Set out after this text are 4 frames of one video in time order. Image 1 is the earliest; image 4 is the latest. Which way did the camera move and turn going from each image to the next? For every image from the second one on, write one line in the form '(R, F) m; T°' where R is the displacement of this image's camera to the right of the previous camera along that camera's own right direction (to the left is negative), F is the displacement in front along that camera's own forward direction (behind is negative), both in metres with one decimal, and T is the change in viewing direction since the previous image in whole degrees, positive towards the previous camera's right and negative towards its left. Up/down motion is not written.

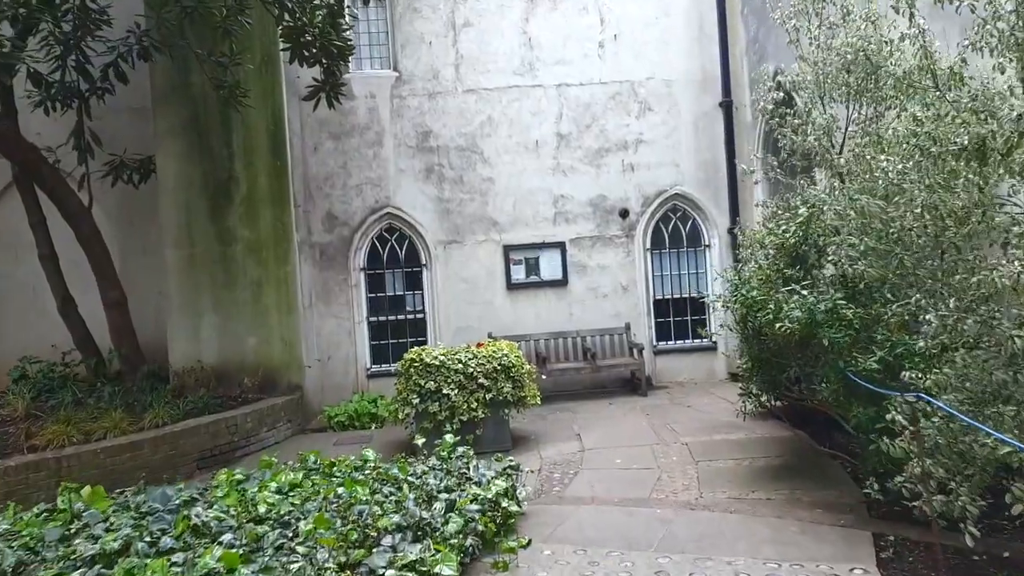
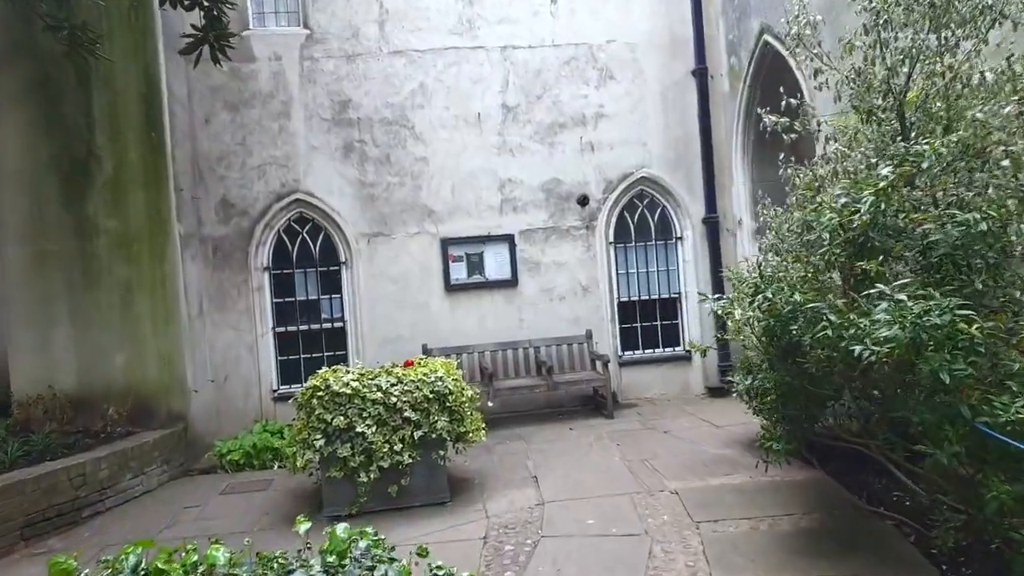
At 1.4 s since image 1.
(+0.1, +1.7) m; +4°
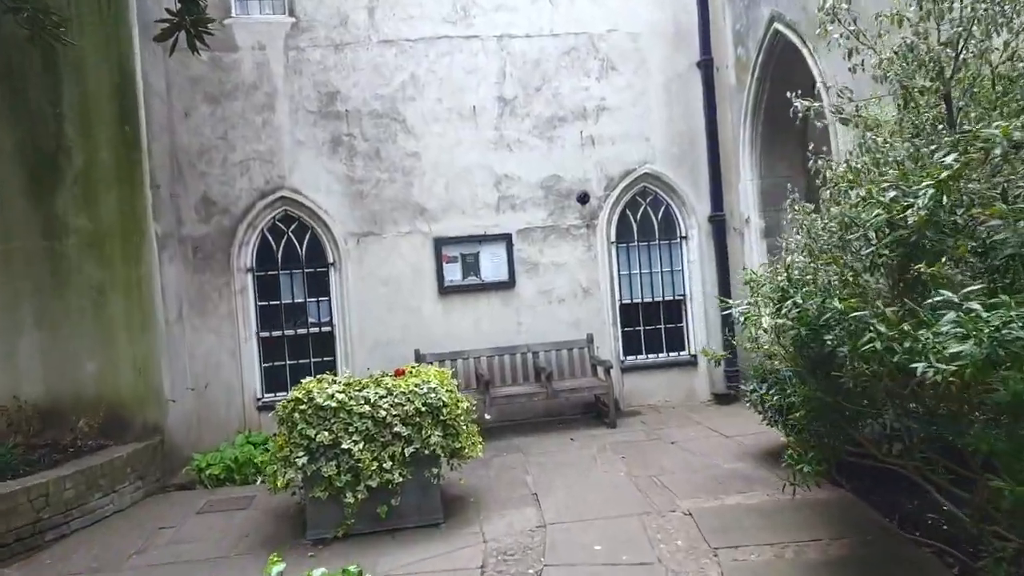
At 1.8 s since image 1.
(0.0, +0.4) m; 0°
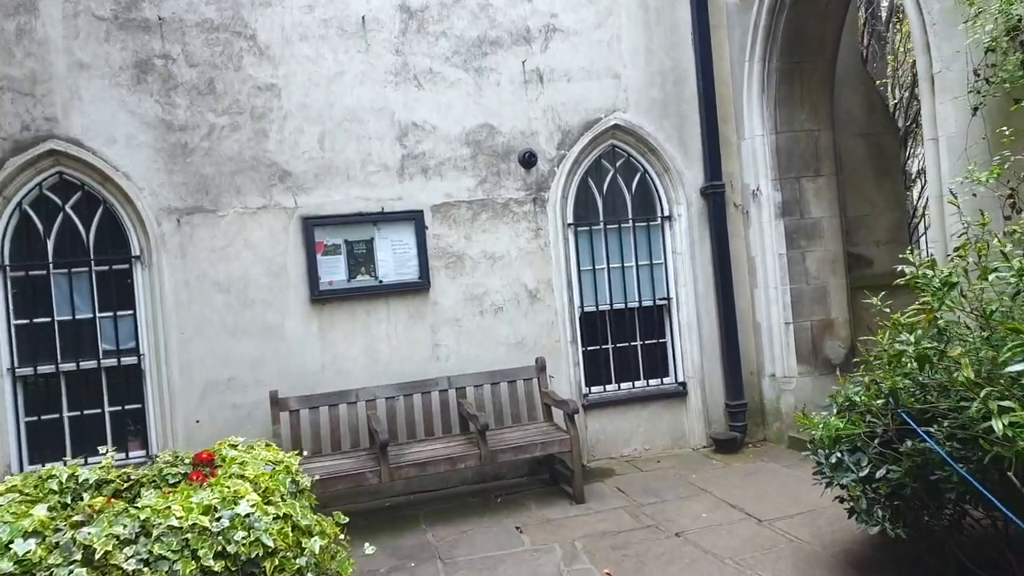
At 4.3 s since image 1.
(+0.1, +2.7) m; +6°
